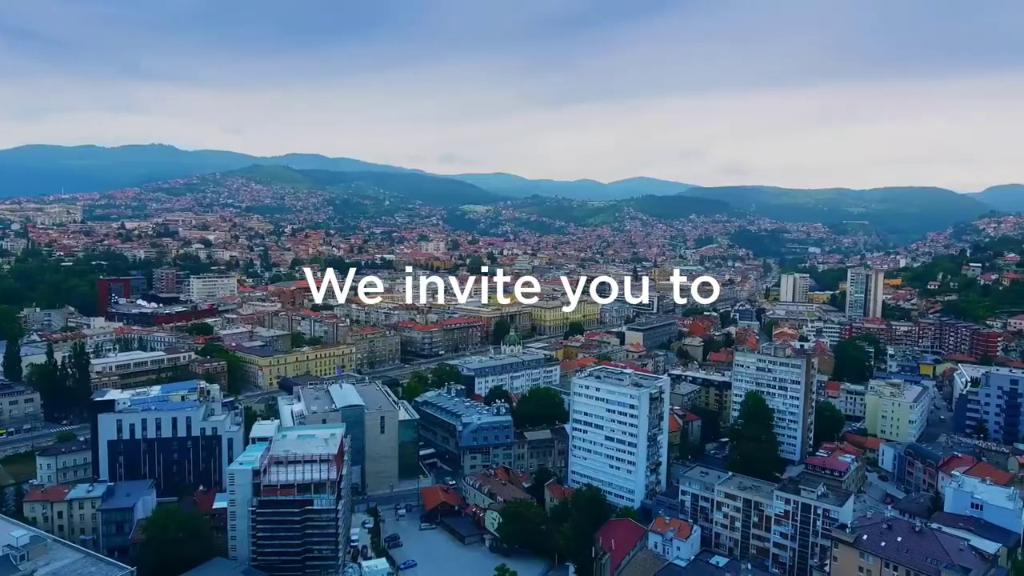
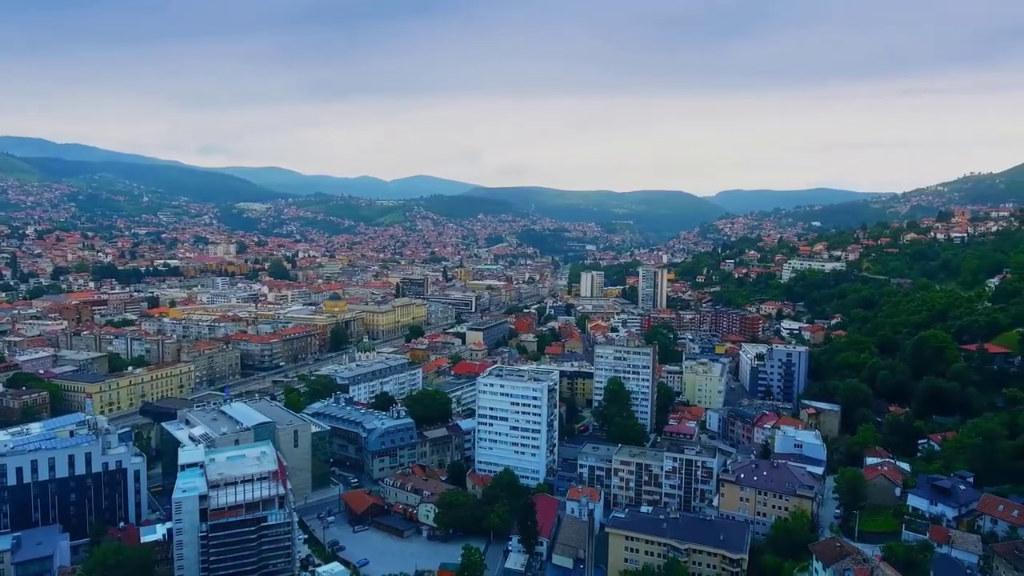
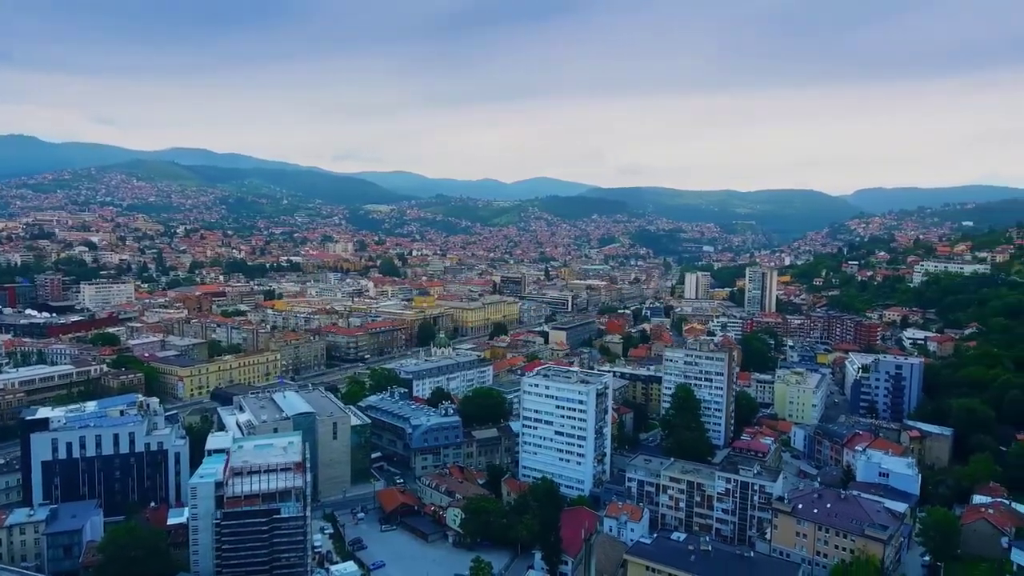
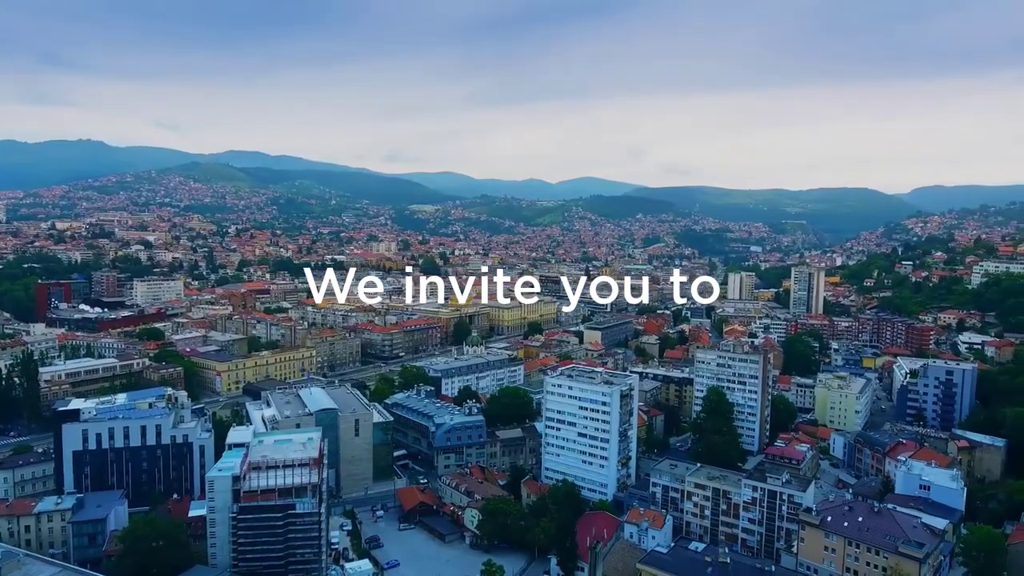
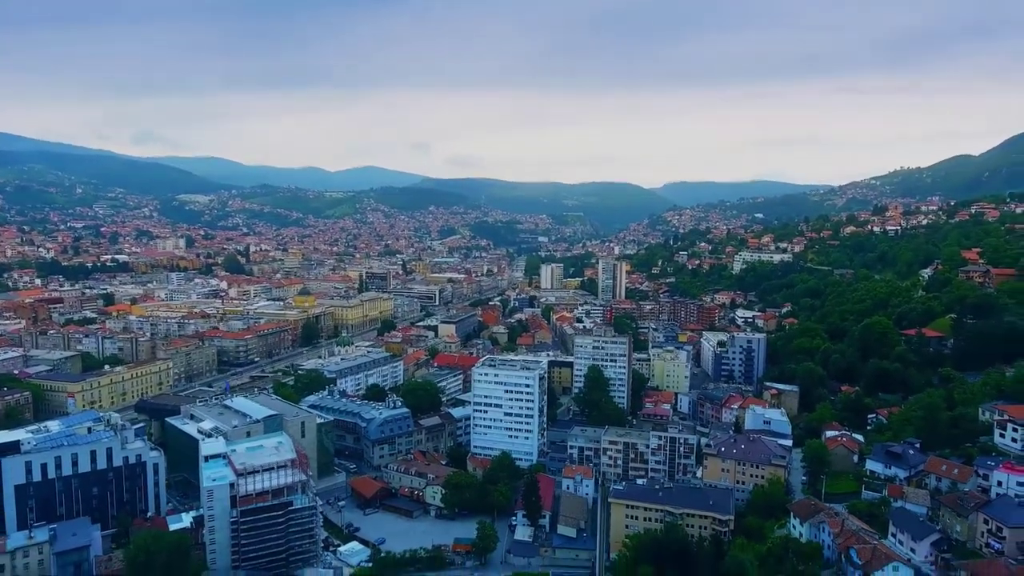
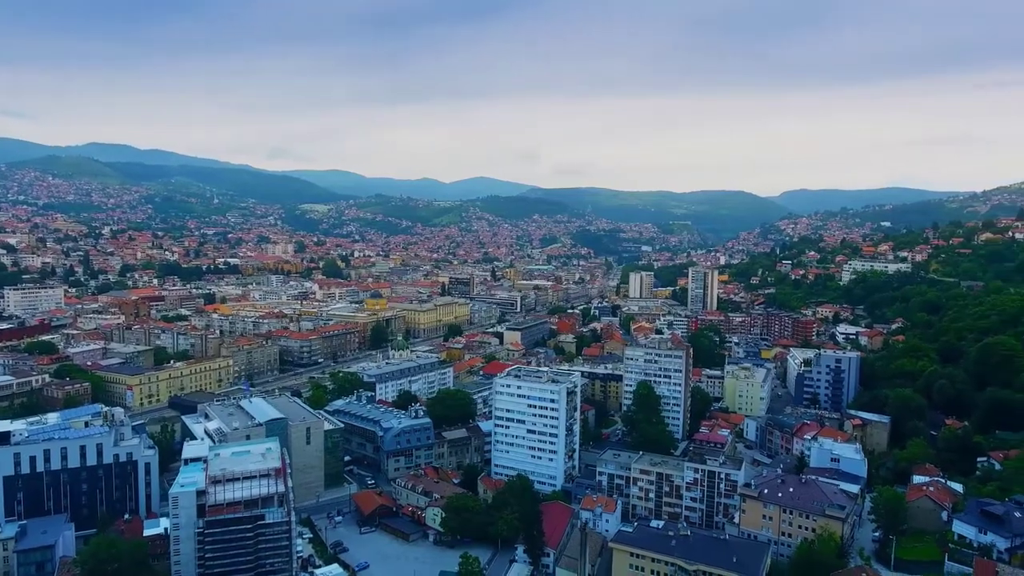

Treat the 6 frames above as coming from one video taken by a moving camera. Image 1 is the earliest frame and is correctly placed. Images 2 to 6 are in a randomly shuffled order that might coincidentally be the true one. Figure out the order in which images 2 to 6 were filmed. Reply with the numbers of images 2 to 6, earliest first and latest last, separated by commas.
4, 3, 6, 2, 5
